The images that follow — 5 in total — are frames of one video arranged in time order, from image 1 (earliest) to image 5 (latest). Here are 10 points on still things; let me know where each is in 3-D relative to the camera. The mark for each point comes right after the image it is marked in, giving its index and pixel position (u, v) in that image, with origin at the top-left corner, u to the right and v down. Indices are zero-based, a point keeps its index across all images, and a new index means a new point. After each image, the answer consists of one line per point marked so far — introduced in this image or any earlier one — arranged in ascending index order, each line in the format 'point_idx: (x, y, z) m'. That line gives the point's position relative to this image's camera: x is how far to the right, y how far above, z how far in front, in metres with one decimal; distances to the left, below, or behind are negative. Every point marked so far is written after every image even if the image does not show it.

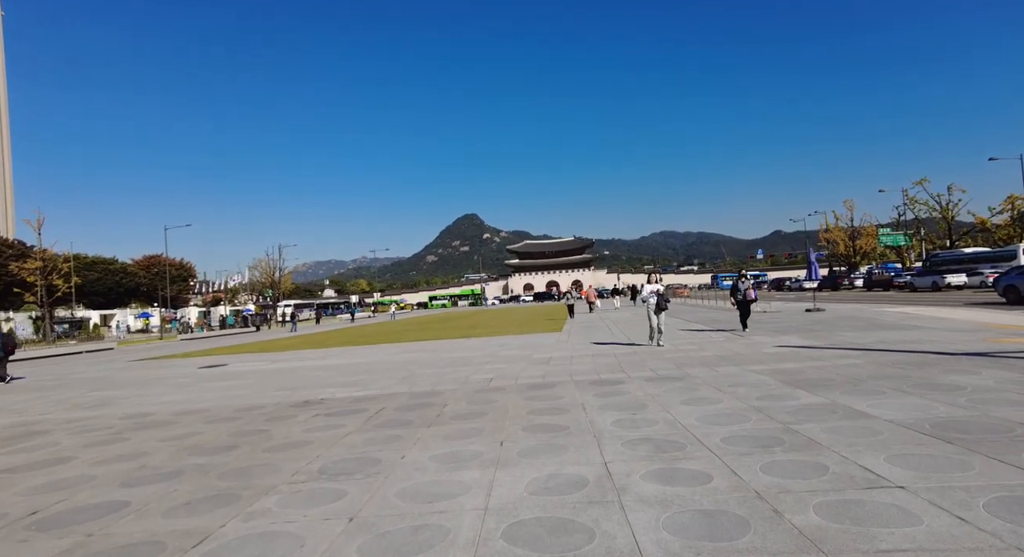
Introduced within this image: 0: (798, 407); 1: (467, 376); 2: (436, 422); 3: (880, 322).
0: (+3.5, -1.6, +6.8) m
1: (-0.9, -2.1, +11.6) m
2: (-1.0, -2.0, +7.6) m
3: (+11.2, -1.3, +16.9) m
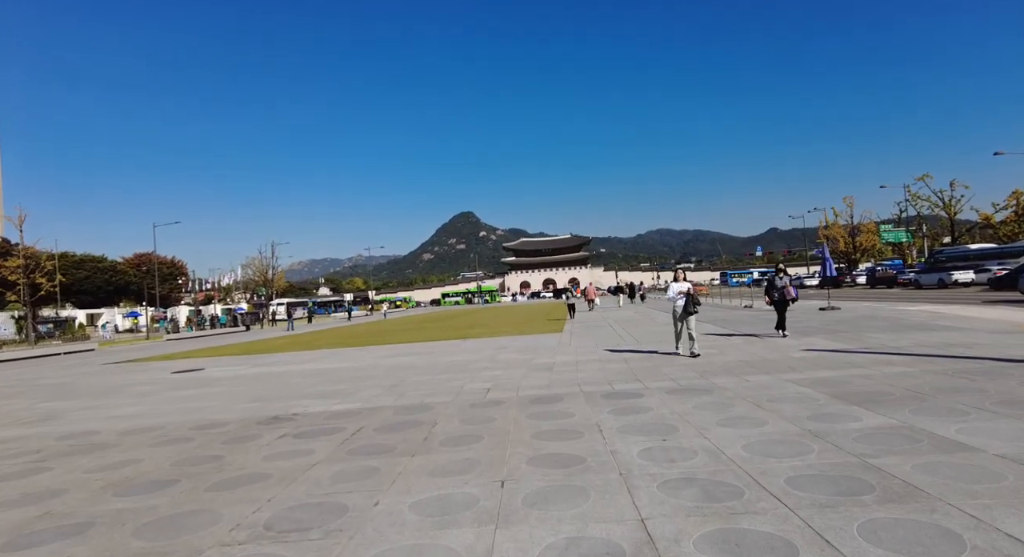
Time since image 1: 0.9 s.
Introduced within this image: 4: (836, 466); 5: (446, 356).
0: (+3.5, -1.5, +5.5) m
1: (-0.9, -2.0, +10.3) m
2: (-1.0, -1.9, +6.3) m
3: (+11.2, -1.2, +15.7) m
4: (+2.7, -1.6, +4.7) m
5: (-1.9, -2.2, +15.6) m
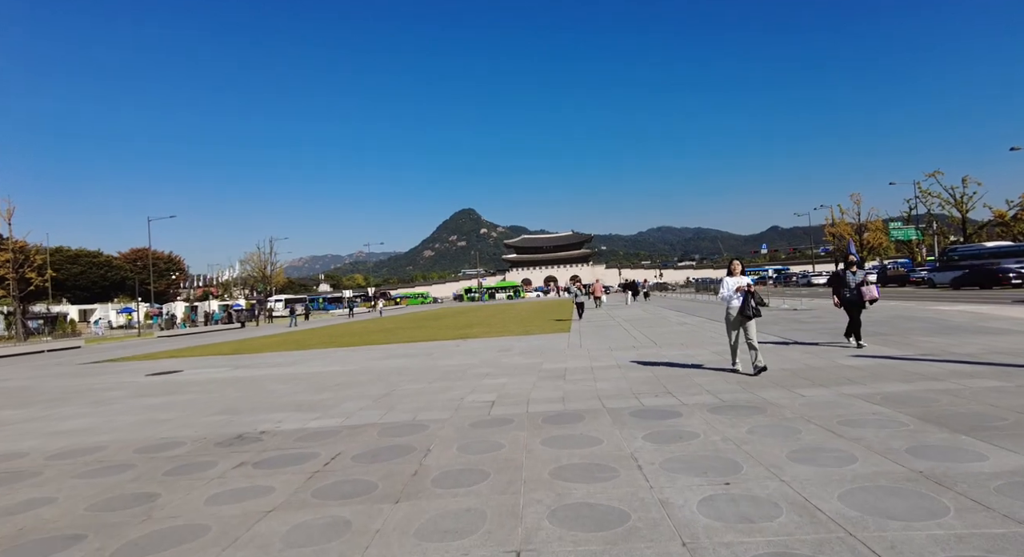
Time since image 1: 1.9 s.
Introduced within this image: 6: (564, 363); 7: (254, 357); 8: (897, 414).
0: (+3.6, -1.5, +4.1) m
1: (-0.8, -1.9, +8.9) m
2: (-0.9, -1.9, +4.9) m
3: (+11.3, -1.2, +14.2) m
4: (+2.8, -1.5, +3.2) m
5: (-1.7, -2.1, +14.2) m
6: (+1.1, -1.8, +11.8) m
7: (-9.0, -2.7, +19.4) m
8: (+4.2, -1.5, +6.1) m
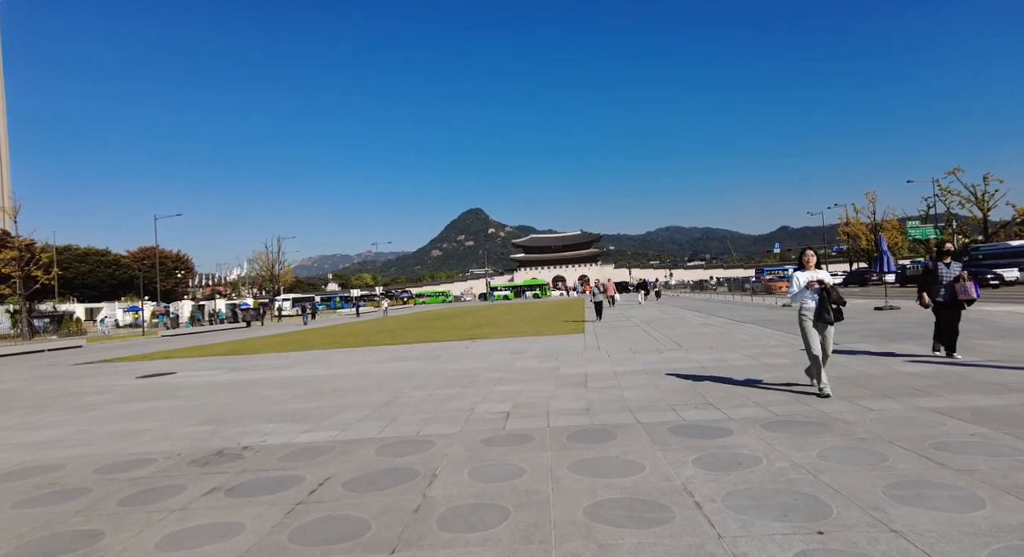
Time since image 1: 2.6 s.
0: (+3.8, -1.4, +3.0) m
1: (-0.6, -1.8, +7.9) m
2: (-0.7, -1.8, +3.9) m
3: (+11.6, -1.1, +13.1) m
4: (+3.0, -1.5, +2.2) m
5: (-1.4, -2.0, +13.2) m
6: (+1.4, -1.7, +10.8) m
7: (-8.6, -2.6, +18.5) m
8: (+4.4, -1.4, +5.0) m
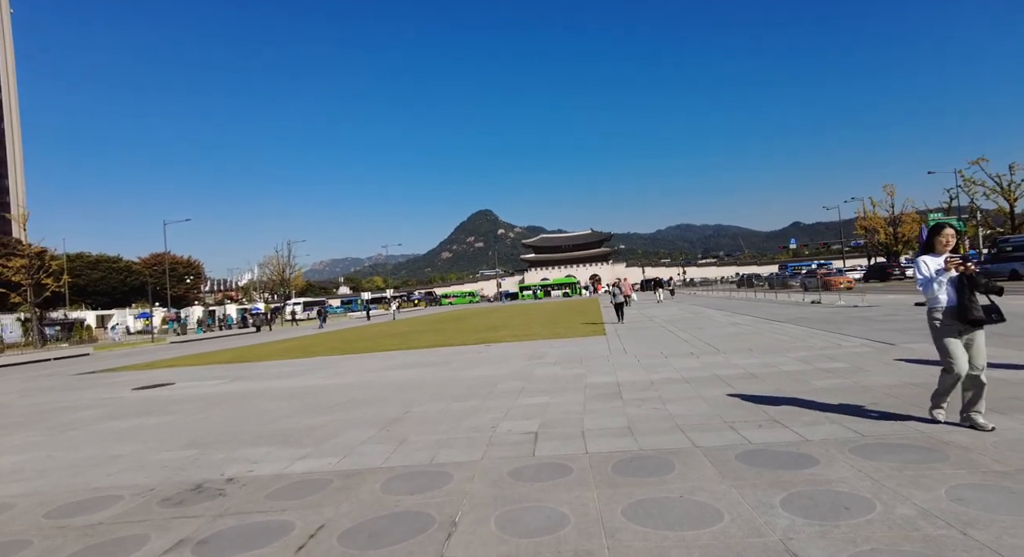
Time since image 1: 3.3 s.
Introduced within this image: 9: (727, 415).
0: (+4.1, -1.3, +1.9) m
1: (-0.2, -1.8, +6.9) m
2: (-0.4, -1.8, +2.8) m
3: (+12.0, -0.9, +11.8) m
4: (+3.2, -1.4, +1.1) m
5: (-1.0, -2.0, +12.2) m
6: (+1.8, -1.7, +9.7) m
7: (-8.1, -2.8, +17.6) m
8: (+4.7, -1.3, +3.9) m
9: (+2.5, -1.6, +6.5) m
